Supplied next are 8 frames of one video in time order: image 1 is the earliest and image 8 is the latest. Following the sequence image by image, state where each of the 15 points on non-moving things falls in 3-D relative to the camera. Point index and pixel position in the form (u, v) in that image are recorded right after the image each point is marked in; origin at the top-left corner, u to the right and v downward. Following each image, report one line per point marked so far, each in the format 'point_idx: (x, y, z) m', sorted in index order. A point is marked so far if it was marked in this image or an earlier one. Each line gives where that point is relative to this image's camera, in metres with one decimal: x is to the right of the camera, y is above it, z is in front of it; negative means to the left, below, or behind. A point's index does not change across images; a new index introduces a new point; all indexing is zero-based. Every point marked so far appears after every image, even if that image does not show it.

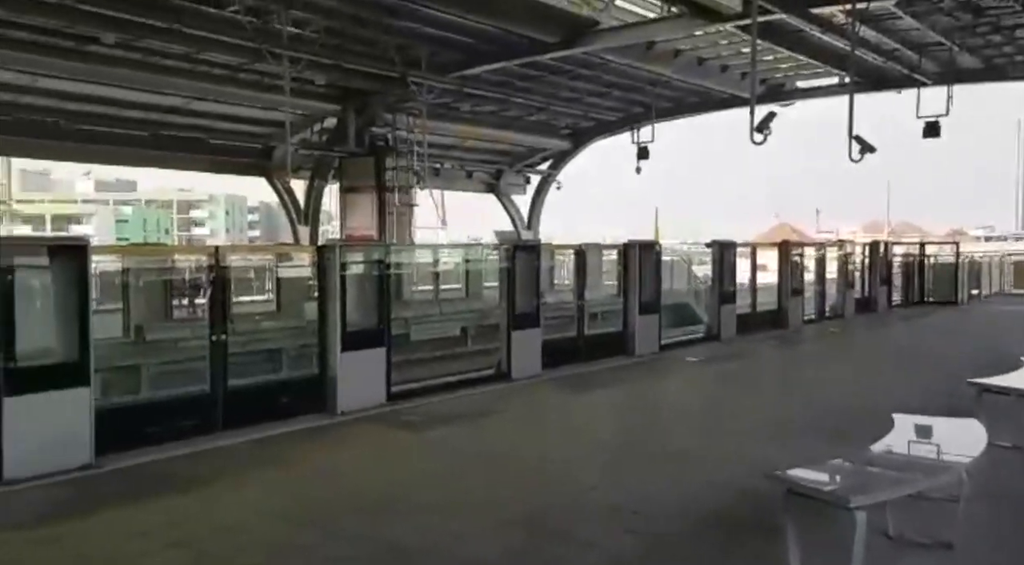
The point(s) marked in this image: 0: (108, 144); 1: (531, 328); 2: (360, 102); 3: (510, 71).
0: (-5.1, +1.7, +11.9) m
1: (+0.3, -0.5, +8.7) m
2: (-2.1, +2.4, +12.5) m
3: (0.0, +2.9, +12.9) m
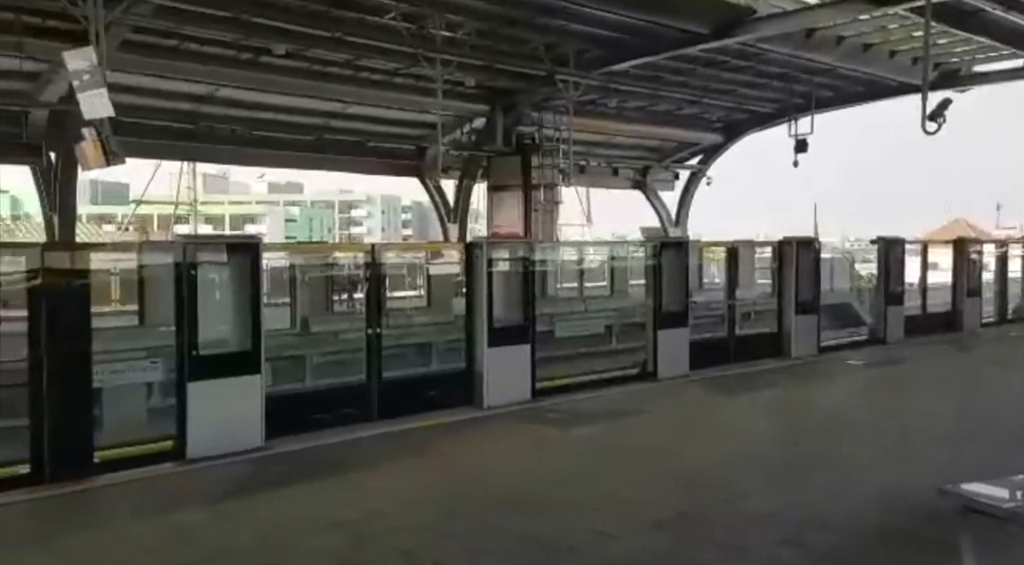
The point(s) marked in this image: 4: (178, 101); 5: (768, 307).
0: (-3.2, +1.8, +12.4) m
1: (+1.7, -0.5, +8.4) m
2: (-0.1, +2.5, +12.6) m
3: (+2.0, +2.9, +12.6) m
4: (-3.8, +2.1, +10.6) m
5: (+2.5, -0.2, +9.1) m
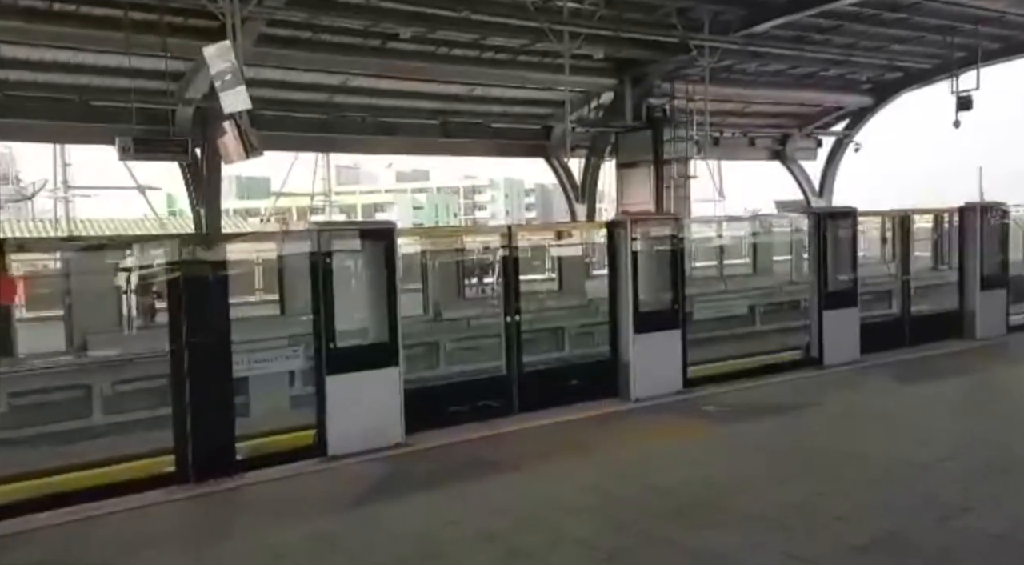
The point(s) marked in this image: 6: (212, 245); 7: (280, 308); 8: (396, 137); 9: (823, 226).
0: (-1.5, +2.0, +12.4) m
1: (+2.9, -0.2, +7.8) m
2: (+1.6, +2.7, +12.1) m
3: (+3.7, +3.2, +11.8) m
4: (-2.3, +2.2, +10.6) m
5: (+3.8, 0.0, +8.3) m
6: (-1.8, +0.2, +5.5) m
7: (-1.5, -0.2, +5.9) m
8: (-1.5, +1.9, +12.3) m
9: (+2.7, +0.5, +7.9) m
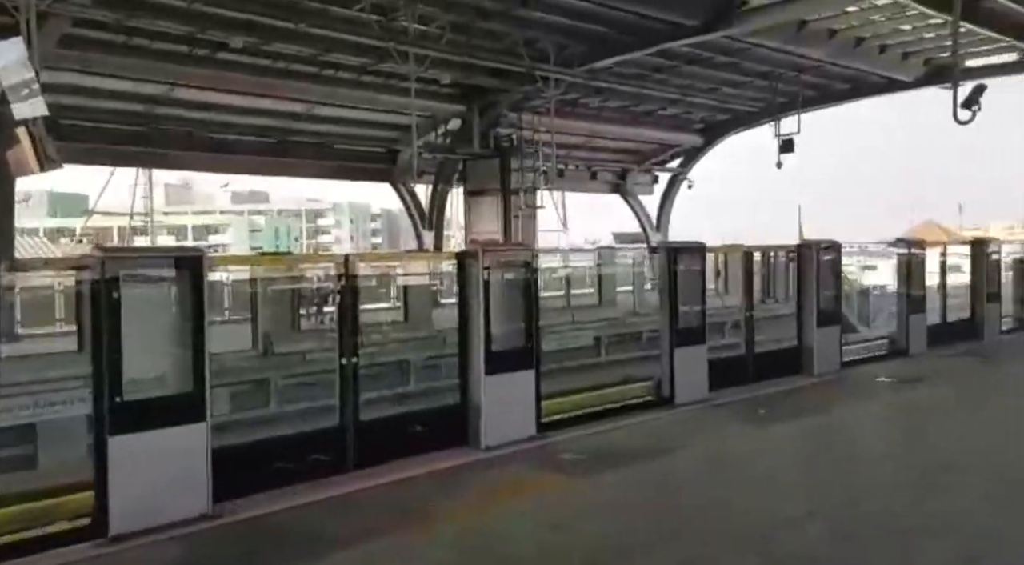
0: (-3.5, +1.6, +11.6) m
1: (+1.6, -0.5, +7.8) m
2: (-0.4, +2.3, +11.9) m
3: (+1.7, +2.8, +12.0) m
4: (-4.0, +1.9, +9.7) m
5: (+2.4, -0.3, +8.5) m
6: (-2.7, +0.1, +4.7) m
7: (-2.5, -0.3, +5.2) m
8: (-3.5, +1.6, +11.5) m
9: (+1.4, +0.2, +7.9) m
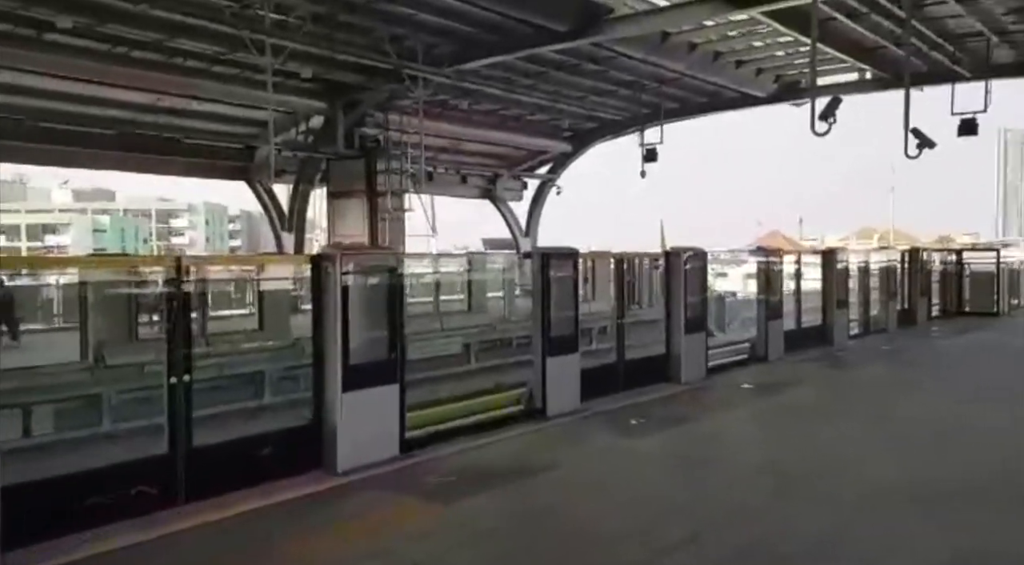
0: (-5.1, +1.6, +10.7) m
1: (+0.4, -0.6, +7.6) m
2: (-2.0, +2.3, +11.4) m
3: (0.0, +2.8, +11.8) m
4: (-5.3, +1.9, +8.7) m
5: (+1.2, -0.4, +8.4) m
6: (-3.3, +0.1, +4.0) m
7: (-3.1, -0.4, +4.5) m
8: (-5.1, +1.5, +10.6) m
9: (+0.3, +0.1, +7.7) m
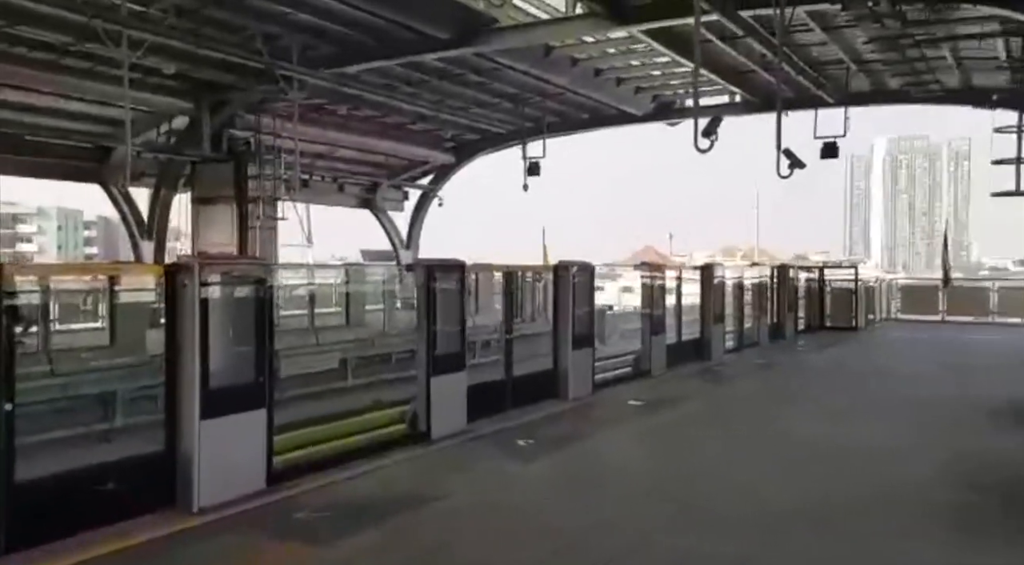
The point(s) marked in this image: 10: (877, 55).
0: (-6.4, +1.5, +9.6) m
1: (-0.5, -0.7, +7.3) m
2: (-3.4, +2.1, +10.7) m
3: (-1.4, +2.6, +11.4) m
4: (-6.4, +1.8, +7.7) m
5: (+0.1, -0.5, +8.2) m
6: (-3.7, 0.0, +3.2) m
7: (-3.6, -0.4, +3.7) m
8: (-6.4, +1.4, +9.5) m
9: (-0.7, 0.0, +7.3) m
10: (+5.3, +3.3, +13.4) m
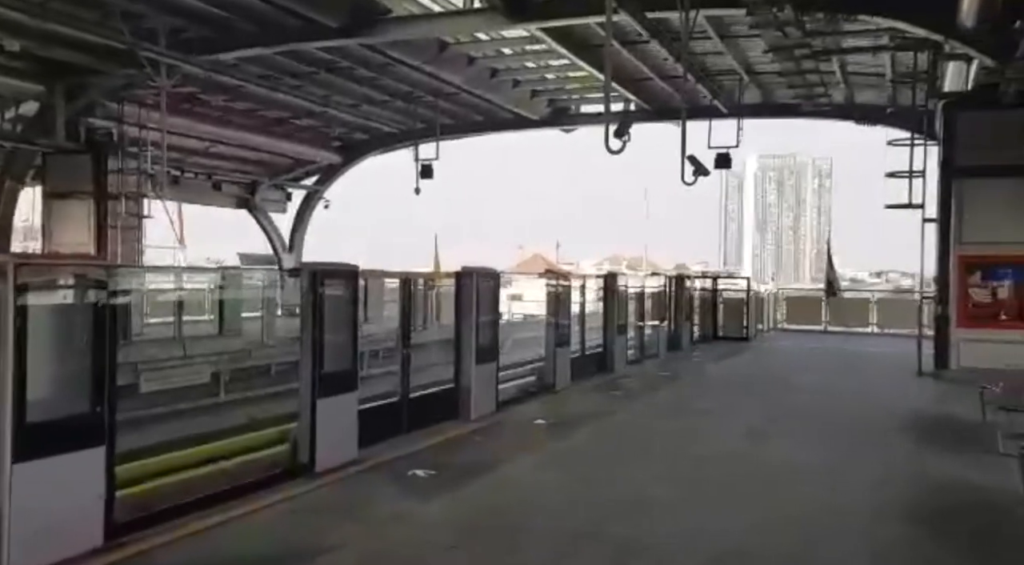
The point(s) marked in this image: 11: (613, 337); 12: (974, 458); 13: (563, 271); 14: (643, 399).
0: (-7.3, +1.5, +8.2) m
1: (-1.3, -0.7, +6.6) m
2: (-4.6, +2.1, +9.7) m
3: (-2.7, +2.5, +10.6) m
4: (-7.1, +1.8, +6.2) m
5: (-0.8, -0.5, +7.5) m
6: (-3.9, +0.1, +2.1) m
7: (-3.9, -0.4, +2.6) m
8: (-7.4, +1.4, +8.1) m
9: (-1.4, 0.0, +6.6) m
10: (+3.7, +3.2, +13.4) m
11: (+1.2, -0.7, +11.3) m
12: (+3.0, -1.2, +6.0) m
13: (+0.5, +0.1, +10.2) m
14: (+1.3, -1.1, +8.8) m
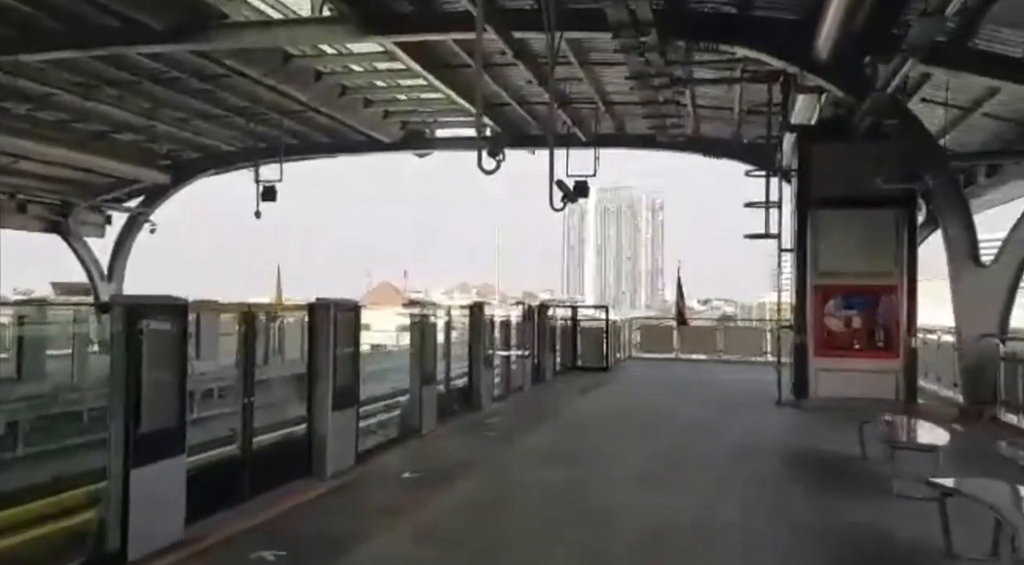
0: (-8.4, +1.2, +6.2) m
1: (-2.1, -0.9, +5.5) m
2: (-5.9, +1.8, +8.1) m
3: (-4.2, +2.2, +9.4) m
4: (-7.8, +1.6, +4.3) m
5: (-1.8, -0.8, +6.6) m
6: (-4.0, 0.0, +0.8) m
7: (-4.1, -0.4, +1.2) m
8: (-8.4, +1.2, +6.1) m
9: (-2.3, -0.2, +5.6) m
10: (+1.6, +2.7, +13.3) m
11: (-0.5, -1.0, +10.6) m
12: (+2.2, -1.3, +5.7) m
13: (-1.0, -0.2, +9.5) m
14: (0.0, -1.4, +8.2) m
